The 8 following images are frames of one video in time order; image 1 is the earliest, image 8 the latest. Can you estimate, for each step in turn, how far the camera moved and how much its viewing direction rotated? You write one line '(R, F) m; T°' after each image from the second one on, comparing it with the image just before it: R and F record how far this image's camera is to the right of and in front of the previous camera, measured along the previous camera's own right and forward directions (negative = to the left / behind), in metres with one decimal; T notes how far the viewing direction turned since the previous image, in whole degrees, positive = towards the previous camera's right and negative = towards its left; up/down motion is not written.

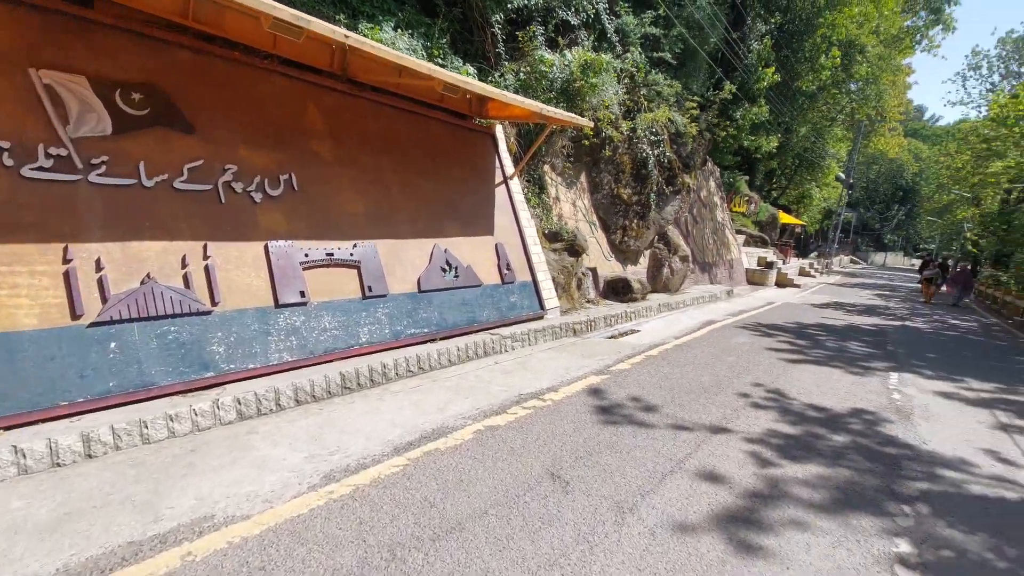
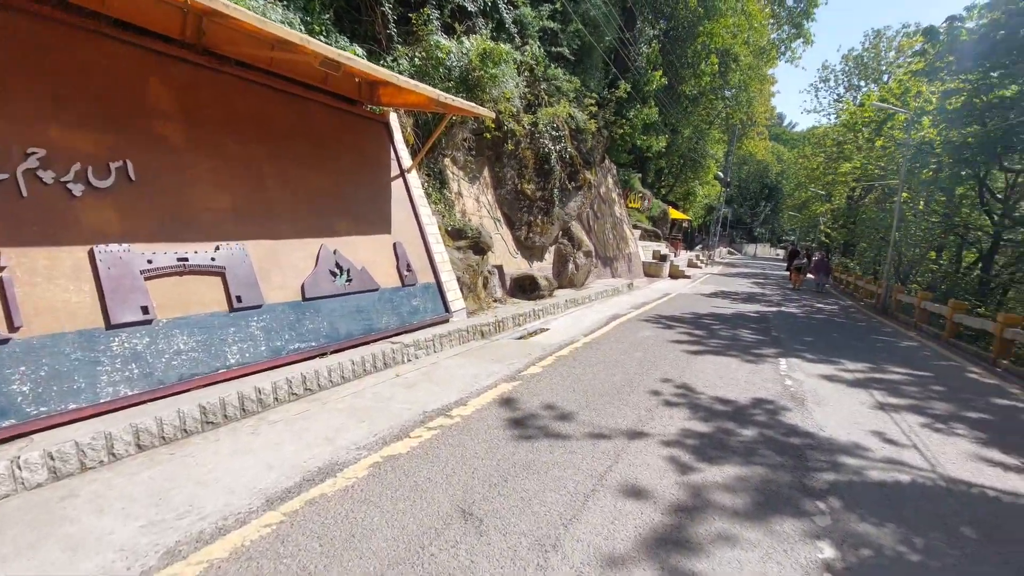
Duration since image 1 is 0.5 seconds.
(+0.1, +0.5) m; +11°
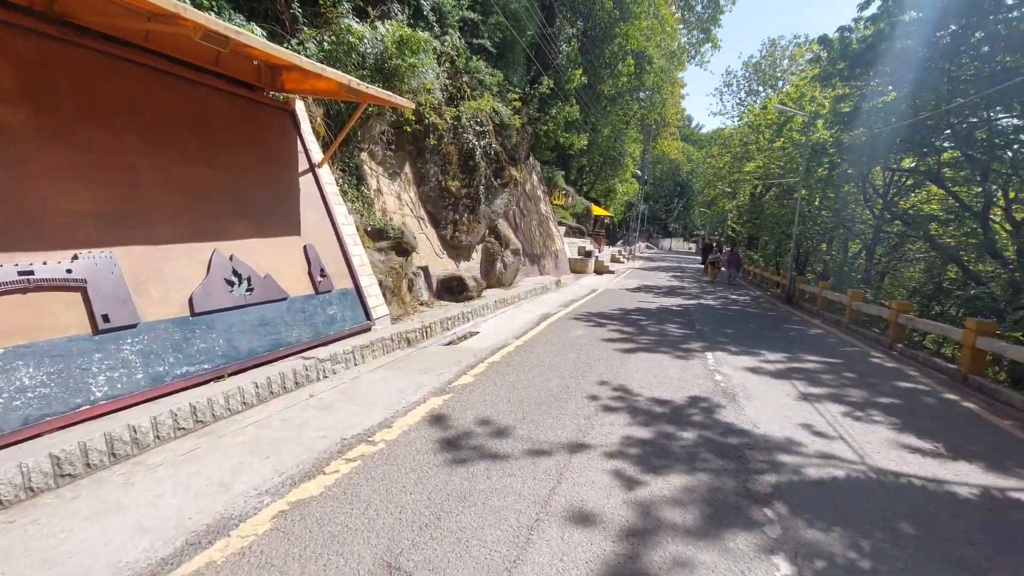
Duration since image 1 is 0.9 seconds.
(0.0, +0.4) m; +8°
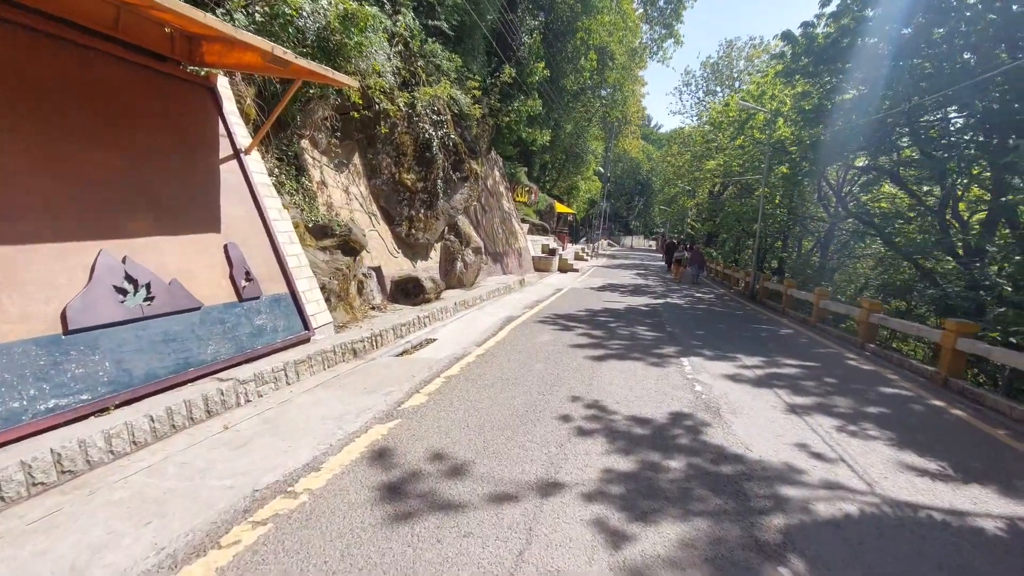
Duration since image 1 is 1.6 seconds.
(0.0, +0.8) m; +4°
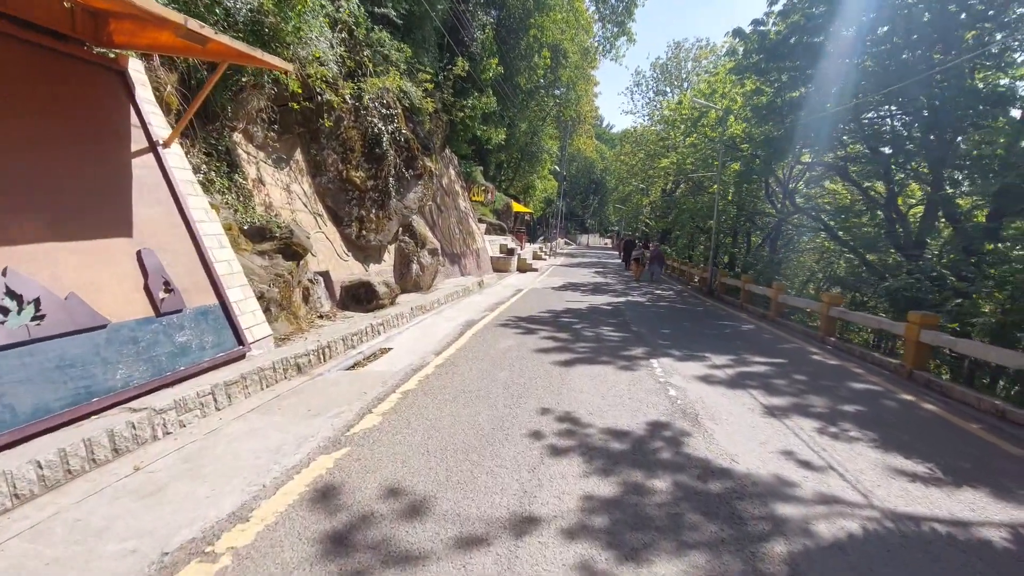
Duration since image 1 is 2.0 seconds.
(0.0, +0.5) m; +5°
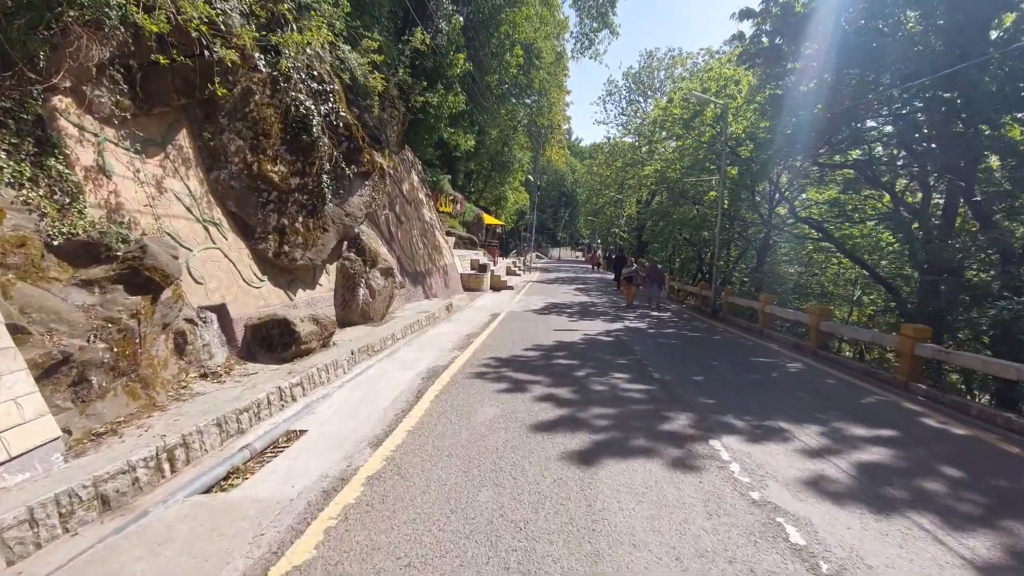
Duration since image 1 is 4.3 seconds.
(-0.1, +2.8) m; +3°
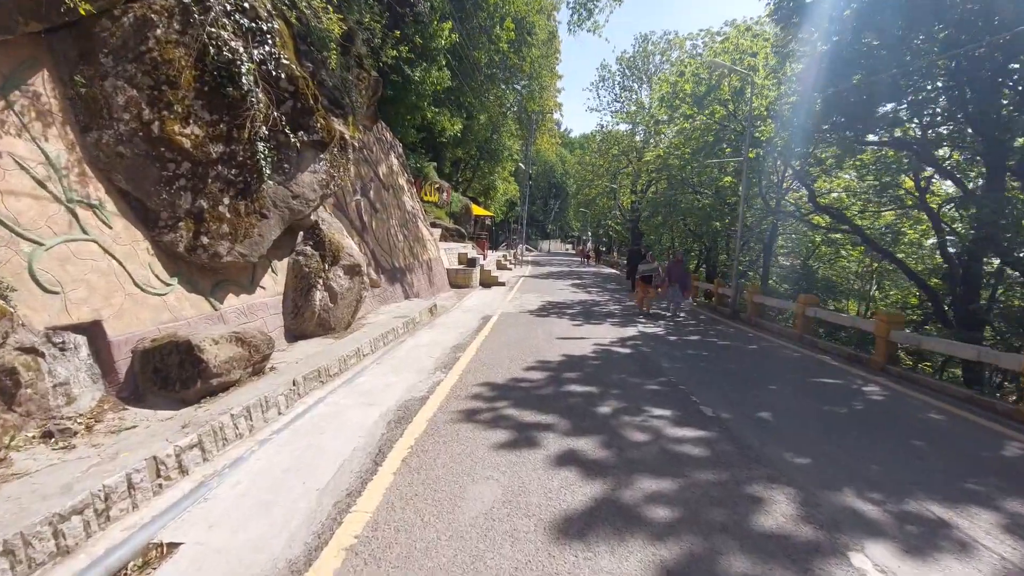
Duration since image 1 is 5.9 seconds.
(-0.1, +2.0) m; +1°
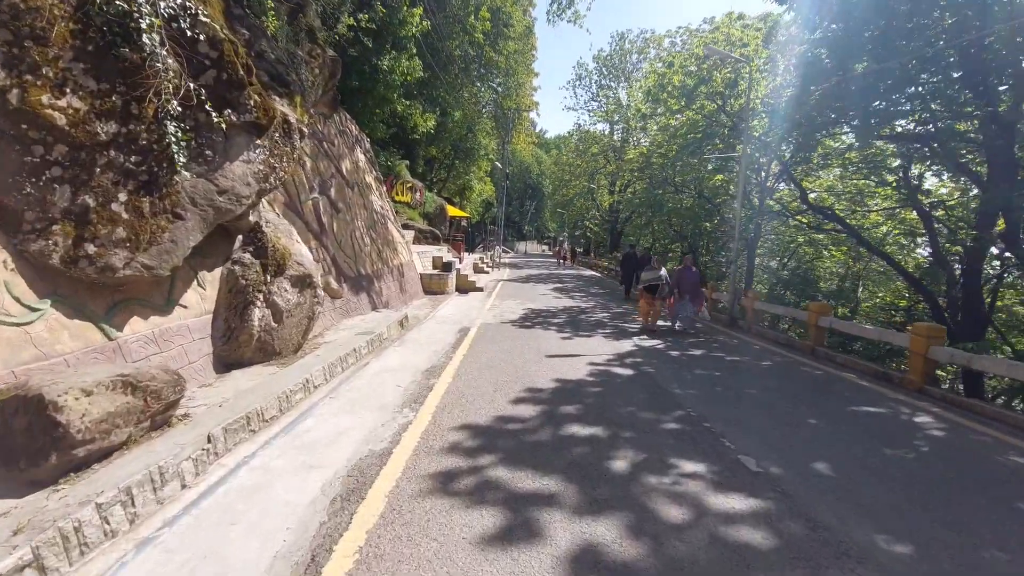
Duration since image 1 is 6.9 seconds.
(-0.1, +1.3) m; +3°
